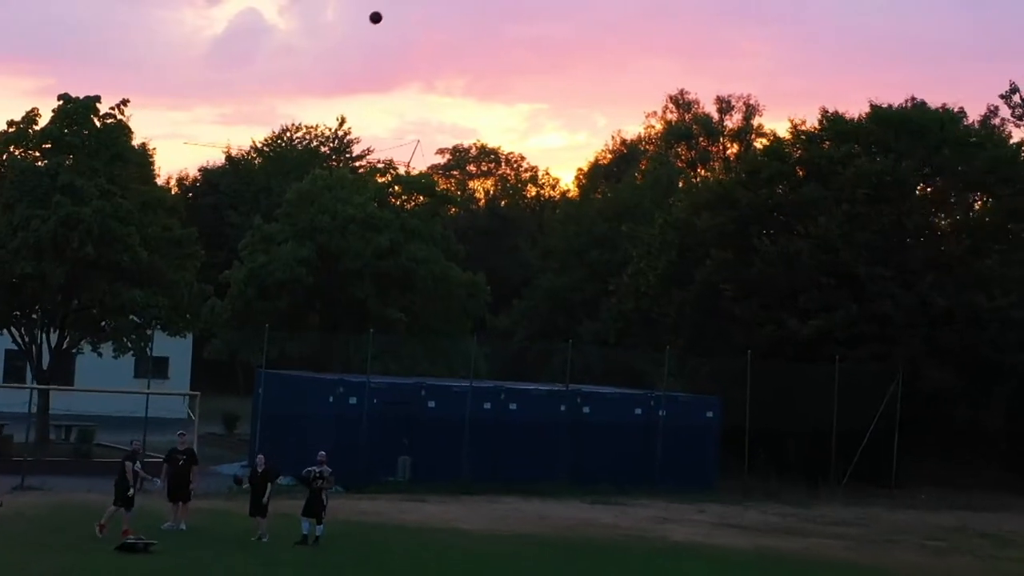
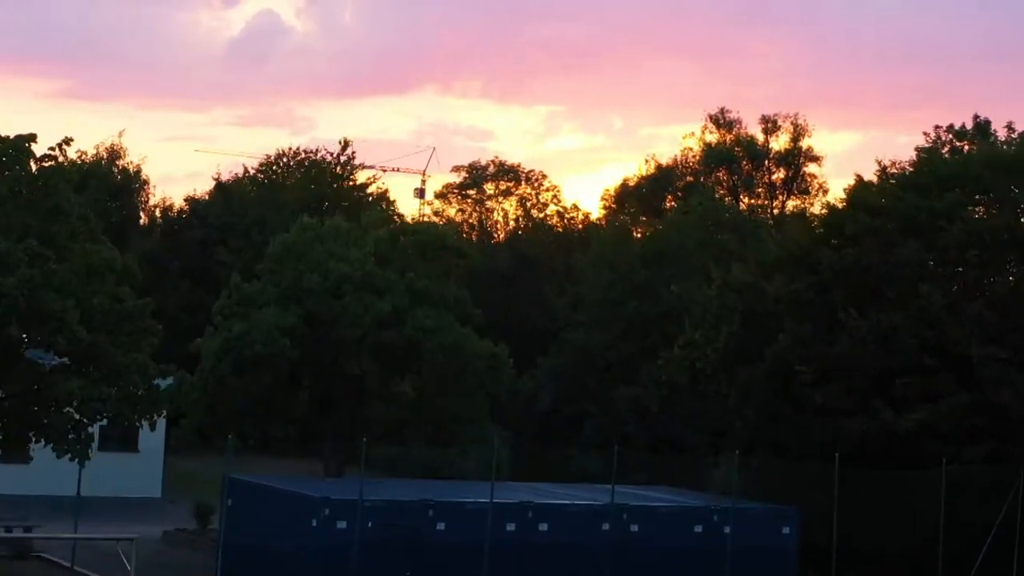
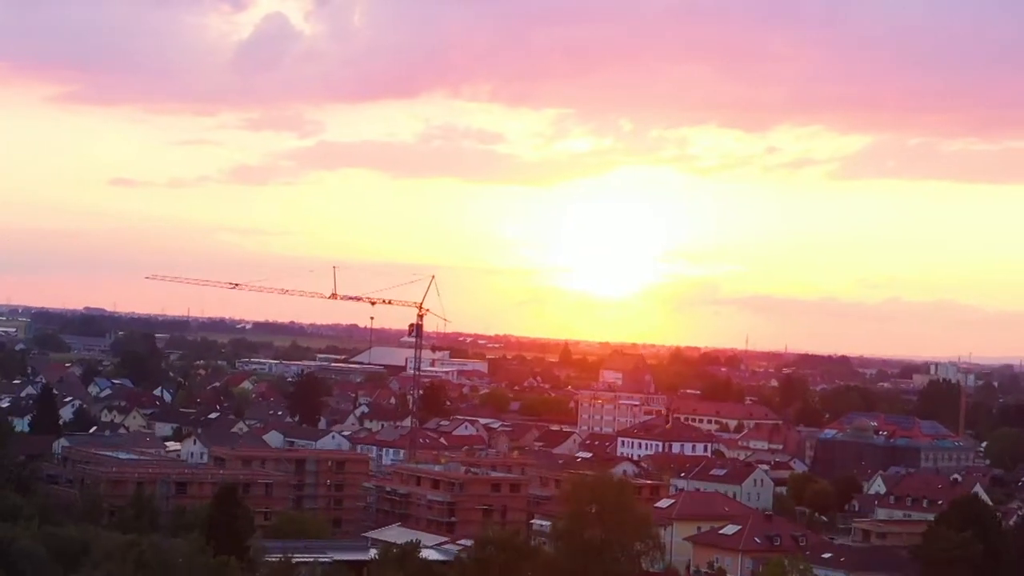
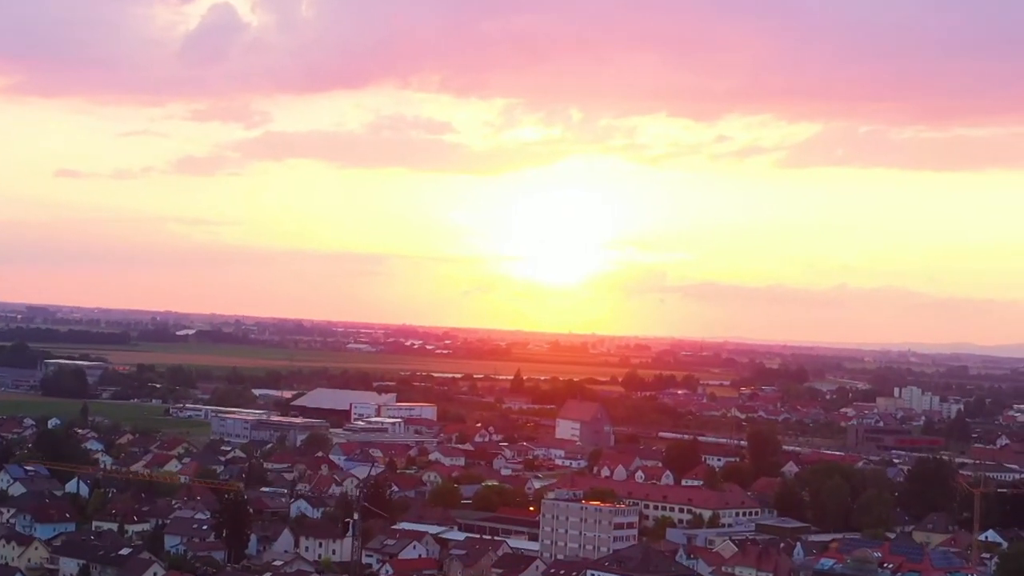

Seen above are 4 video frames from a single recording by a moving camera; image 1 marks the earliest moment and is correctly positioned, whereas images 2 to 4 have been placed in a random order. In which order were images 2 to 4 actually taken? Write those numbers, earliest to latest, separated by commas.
2, 3, 4
